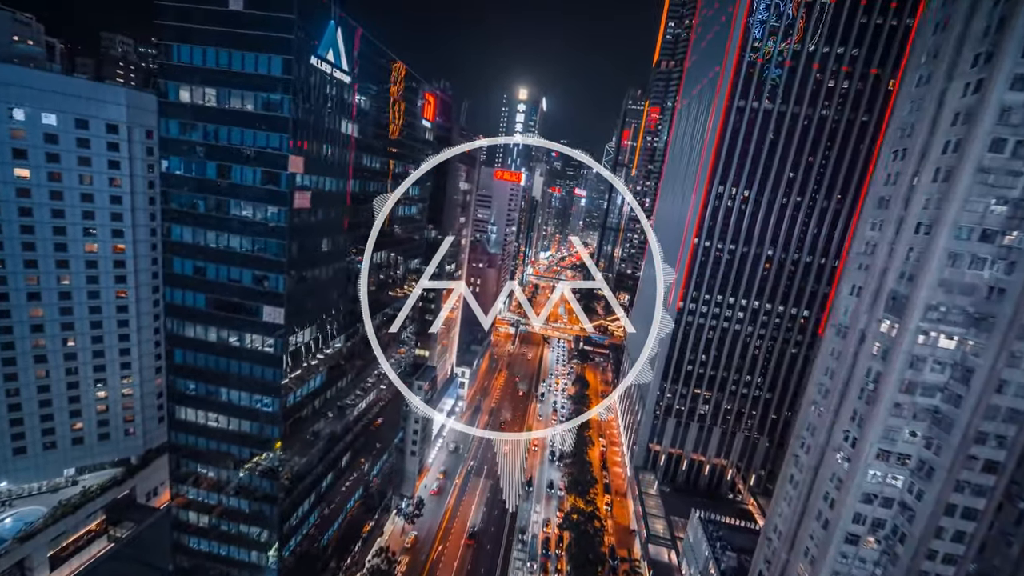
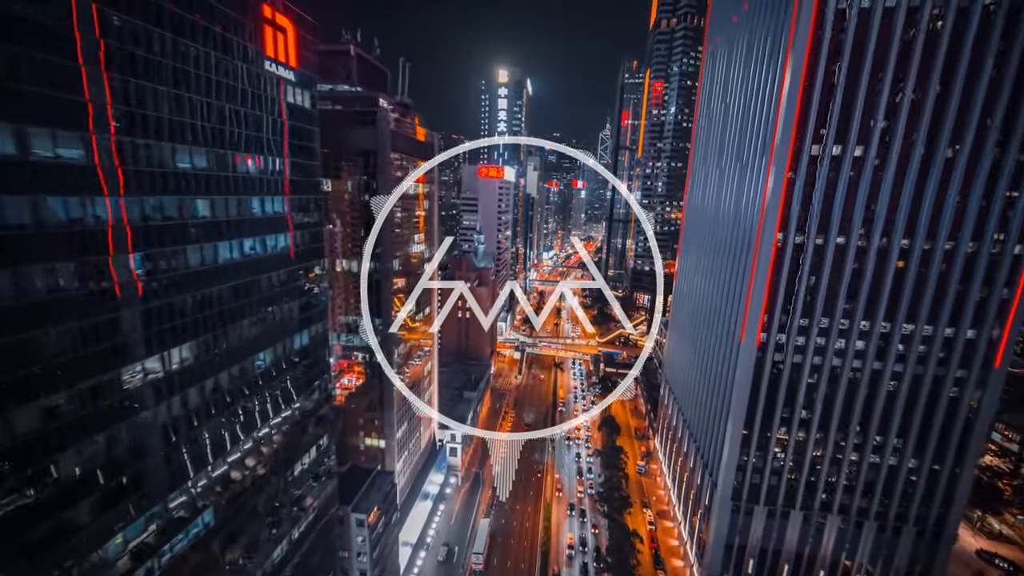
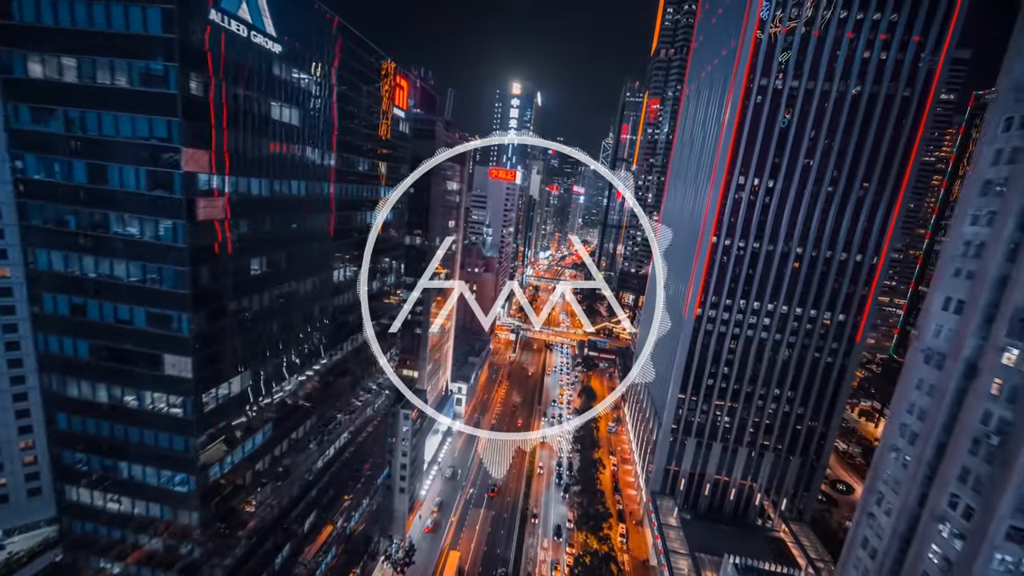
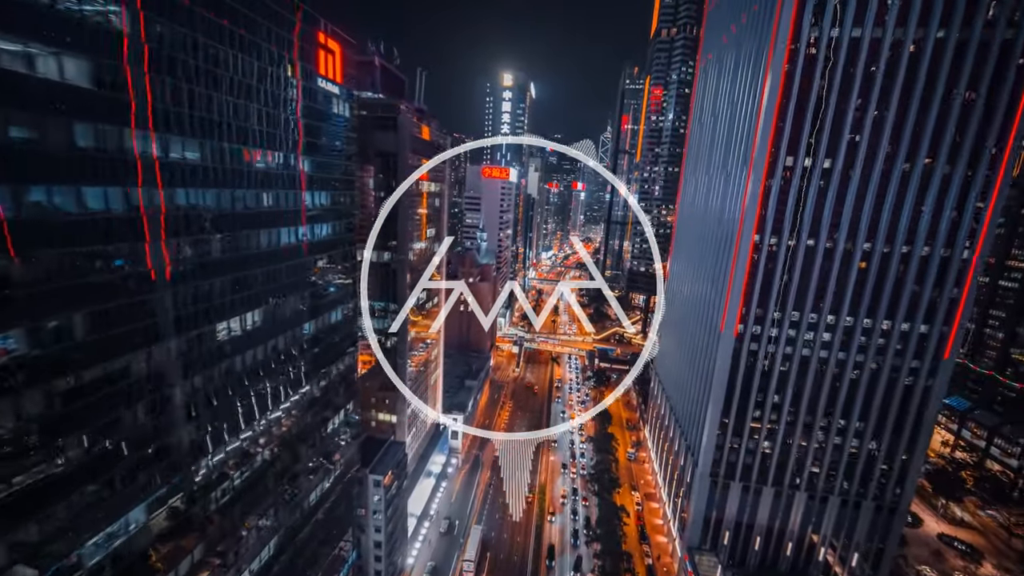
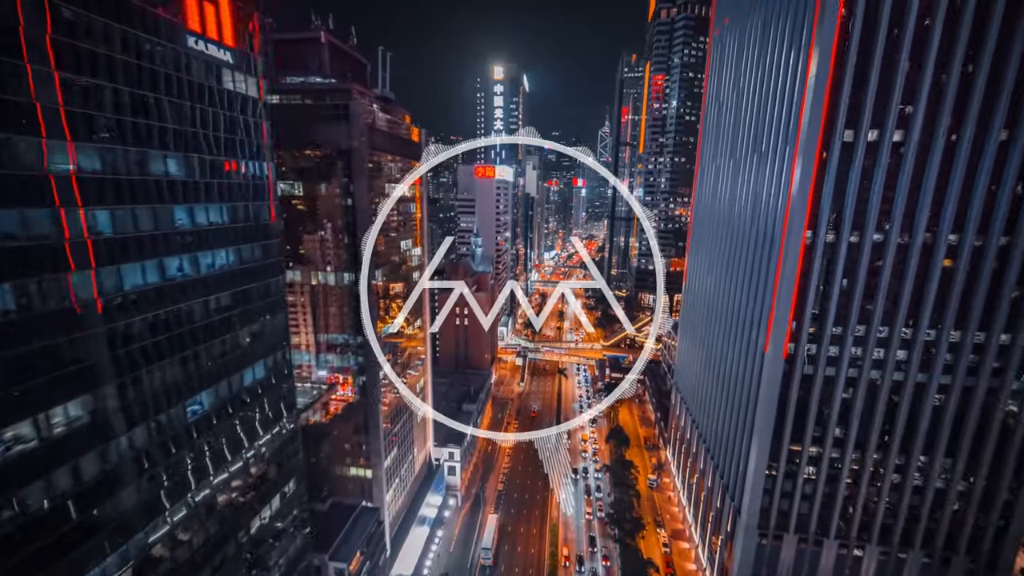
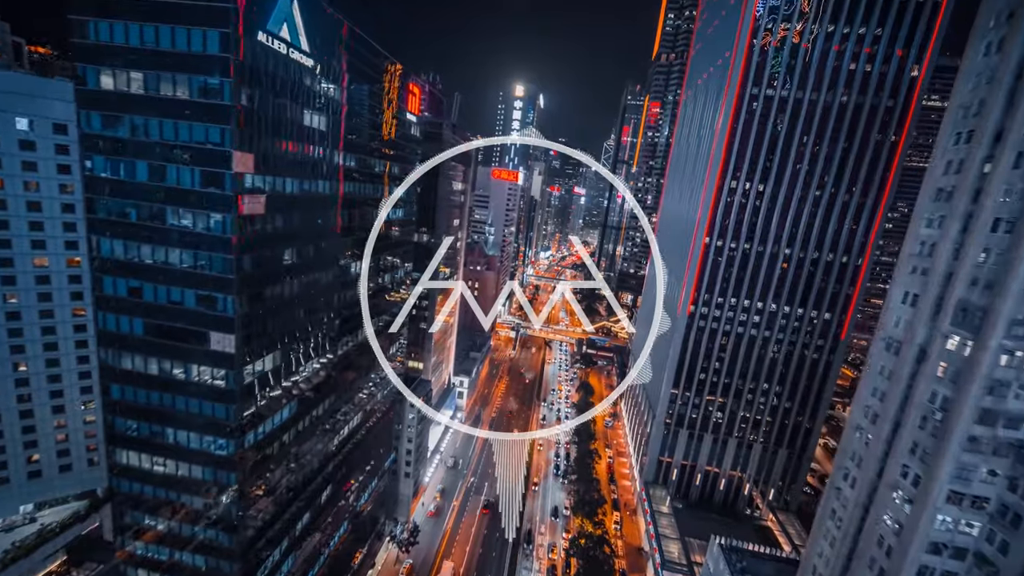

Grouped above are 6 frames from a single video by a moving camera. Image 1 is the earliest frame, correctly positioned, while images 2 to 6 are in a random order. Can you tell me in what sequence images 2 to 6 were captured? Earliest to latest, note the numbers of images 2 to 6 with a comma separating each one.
6, 3, 4, 2, 5
